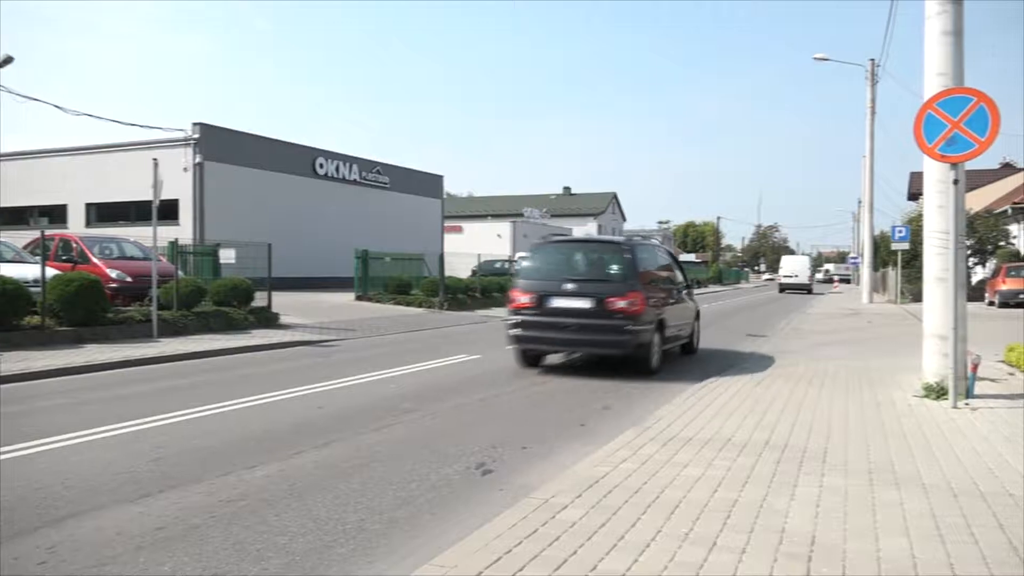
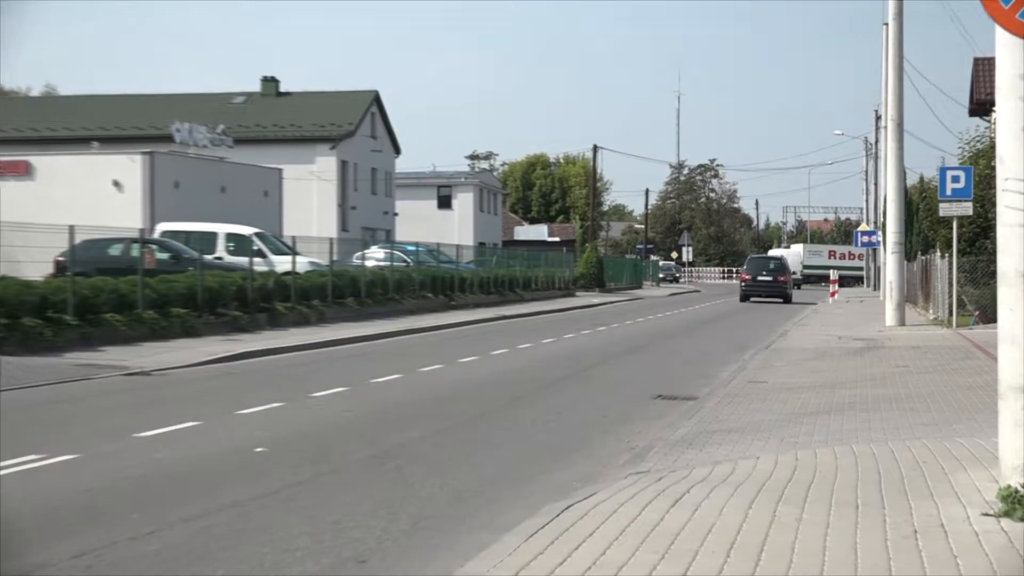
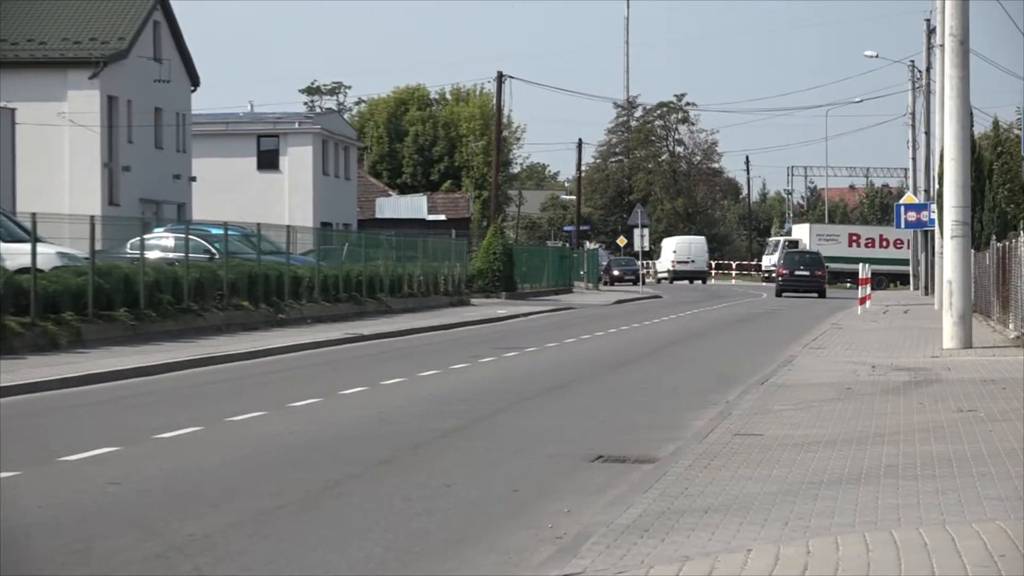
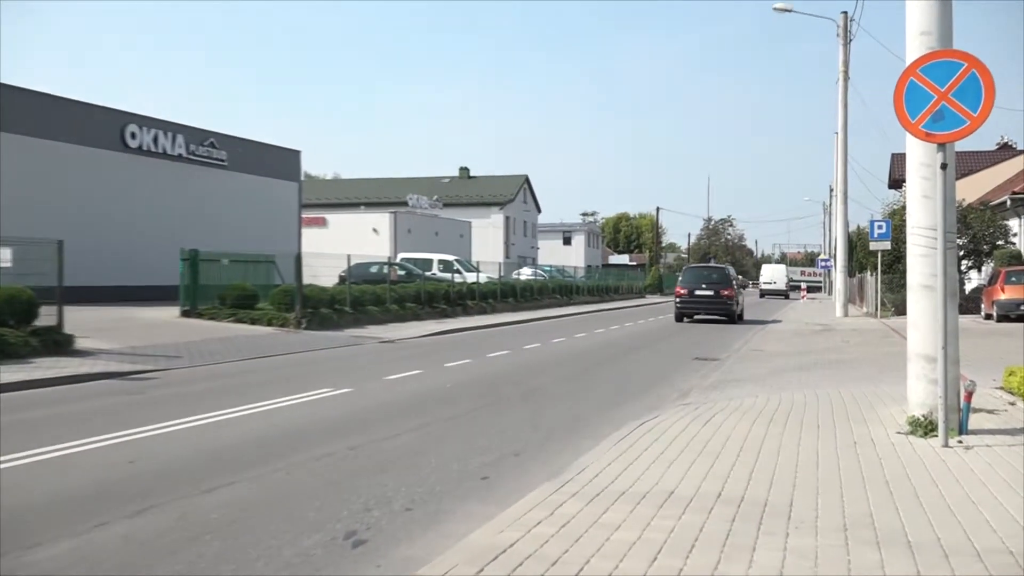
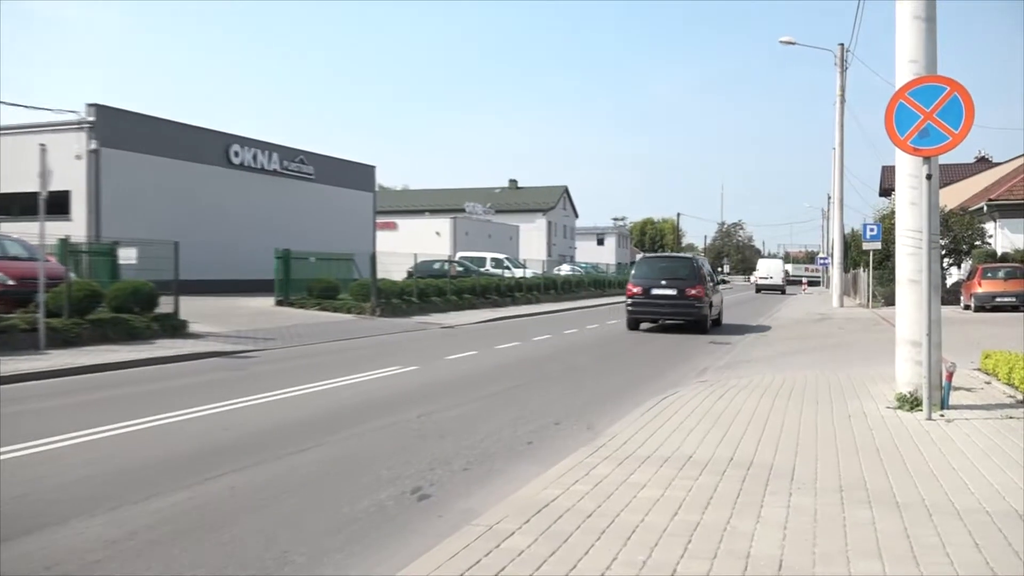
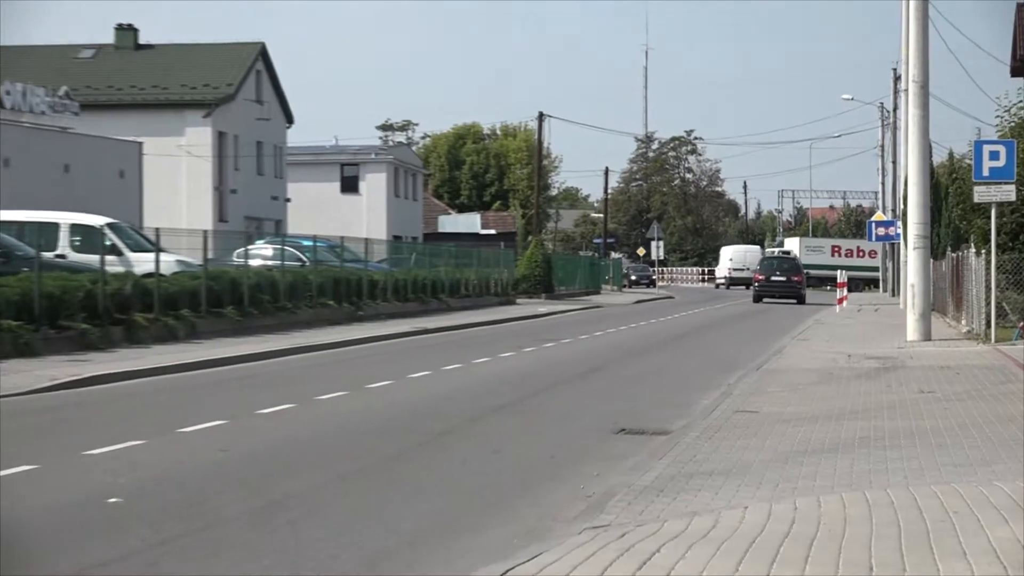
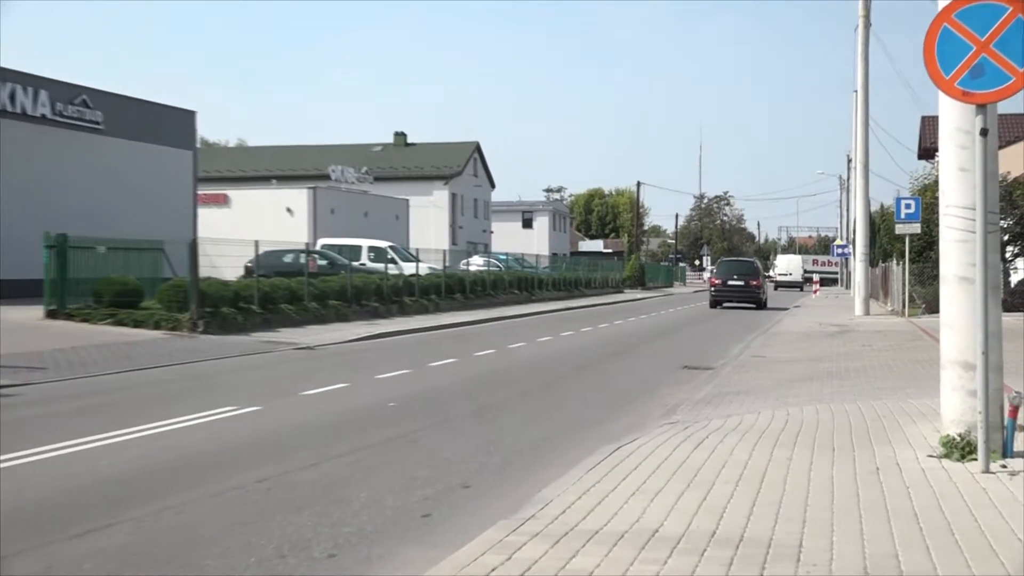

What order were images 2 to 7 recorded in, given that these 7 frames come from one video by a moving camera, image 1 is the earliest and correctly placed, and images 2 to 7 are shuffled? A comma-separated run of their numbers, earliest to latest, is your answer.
5, 4, 7, 2, 6, 3
